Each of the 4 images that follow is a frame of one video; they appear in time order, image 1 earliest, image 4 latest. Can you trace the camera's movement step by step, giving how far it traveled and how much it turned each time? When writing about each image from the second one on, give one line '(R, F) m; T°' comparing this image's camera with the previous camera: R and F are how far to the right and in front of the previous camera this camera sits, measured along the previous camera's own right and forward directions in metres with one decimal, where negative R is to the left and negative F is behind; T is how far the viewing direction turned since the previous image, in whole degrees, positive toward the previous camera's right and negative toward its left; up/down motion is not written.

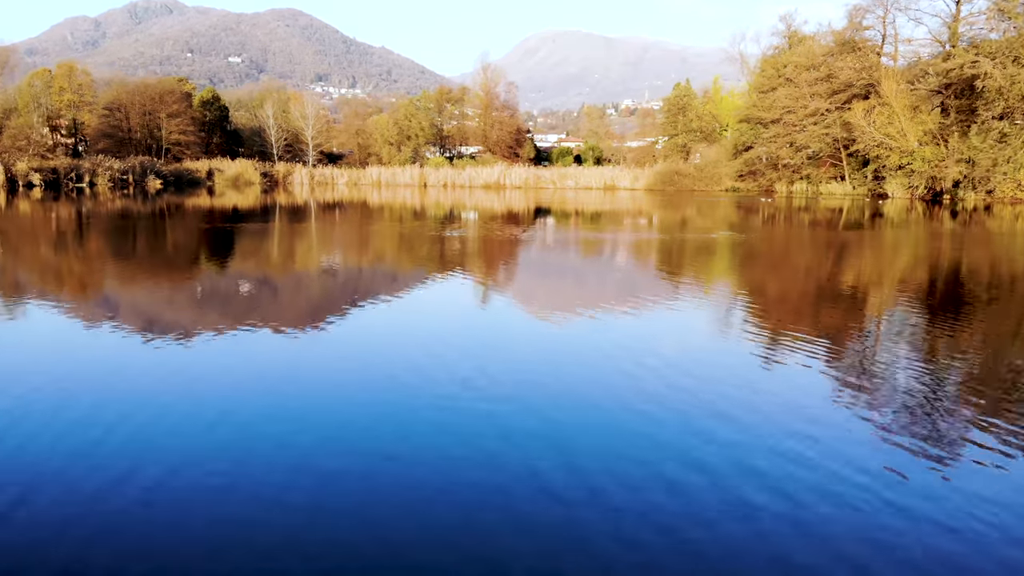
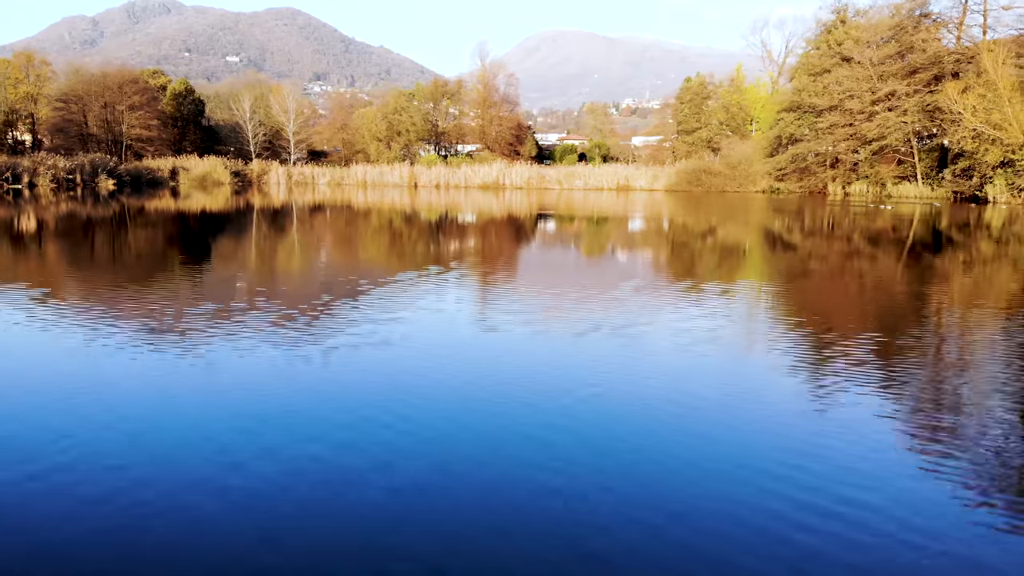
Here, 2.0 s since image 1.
(0.0, +1.1) m; 0°
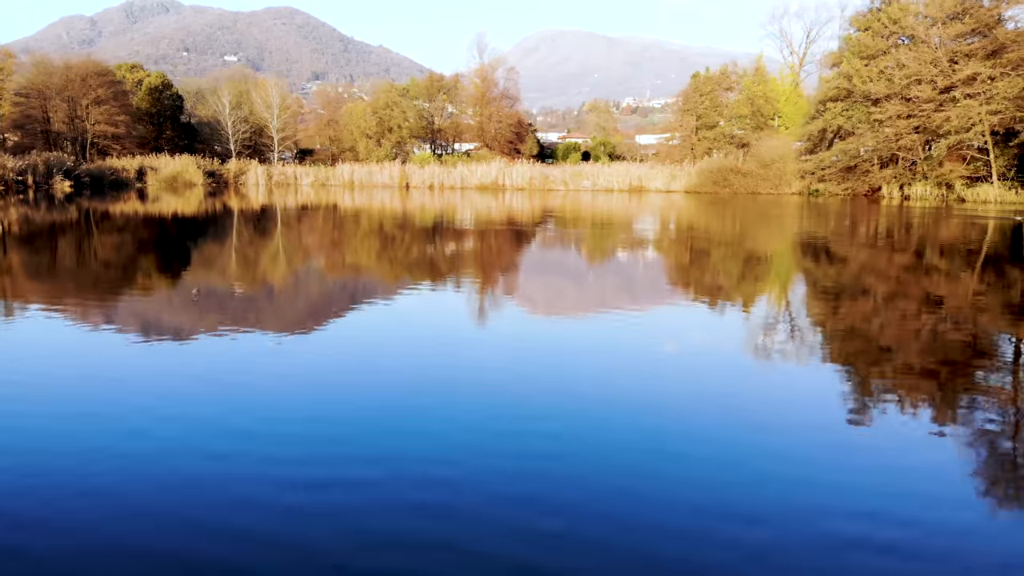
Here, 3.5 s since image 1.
(0.0, +0.8) m; 0°
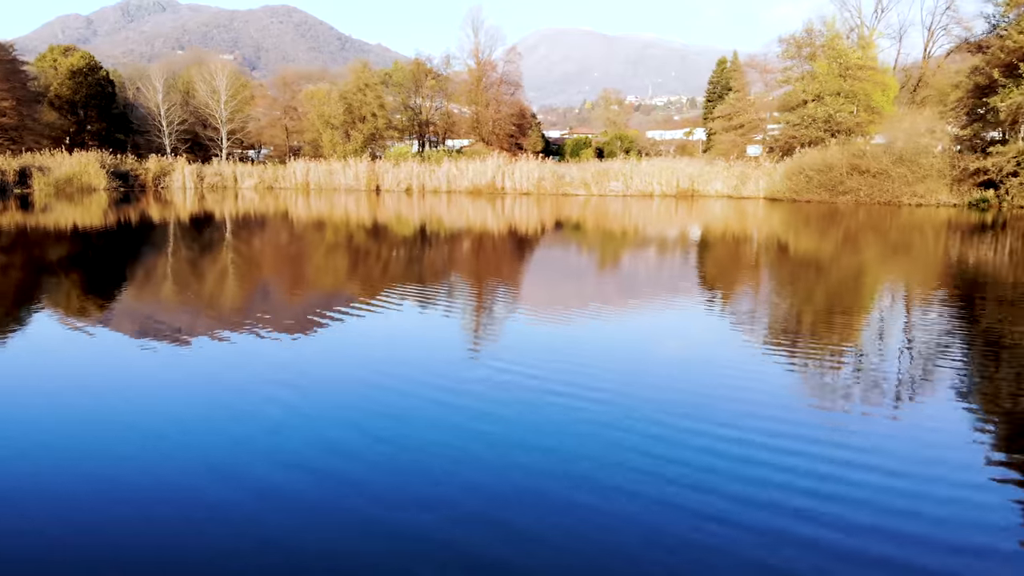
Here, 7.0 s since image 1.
(0.0, +2.0) m; 0°
